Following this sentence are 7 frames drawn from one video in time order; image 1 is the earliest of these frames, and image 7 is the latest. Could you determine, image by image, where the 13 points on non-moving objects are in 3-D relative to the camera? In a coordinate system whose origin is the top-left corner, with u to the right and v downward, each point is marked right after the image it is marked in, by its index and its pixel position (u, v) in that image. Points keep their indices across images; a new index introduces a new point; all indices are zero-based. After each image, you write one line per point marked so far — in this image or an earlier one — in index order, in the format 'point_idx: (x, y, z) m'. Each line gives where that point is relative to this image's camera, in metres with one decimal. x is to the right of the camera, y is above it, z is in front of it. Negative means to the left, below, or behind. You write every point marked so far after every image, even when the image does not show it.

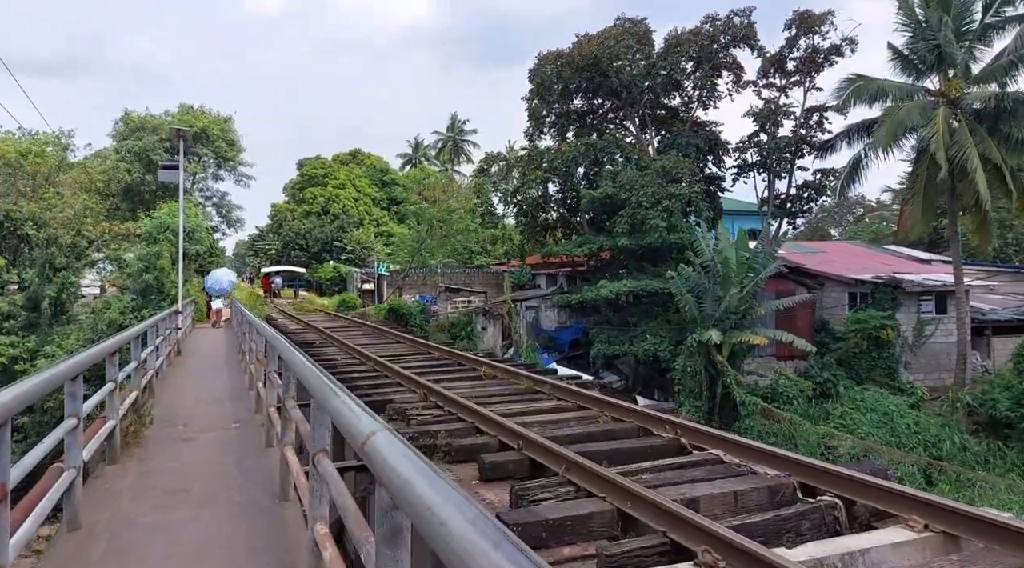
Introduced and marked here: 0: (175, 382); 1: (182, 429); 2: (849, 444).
0: (-3.6, -1.1, +7.9) m
1: (-2.4, -1.1, +5.4) m
2: (+6.8, -3.2, +15.1) m
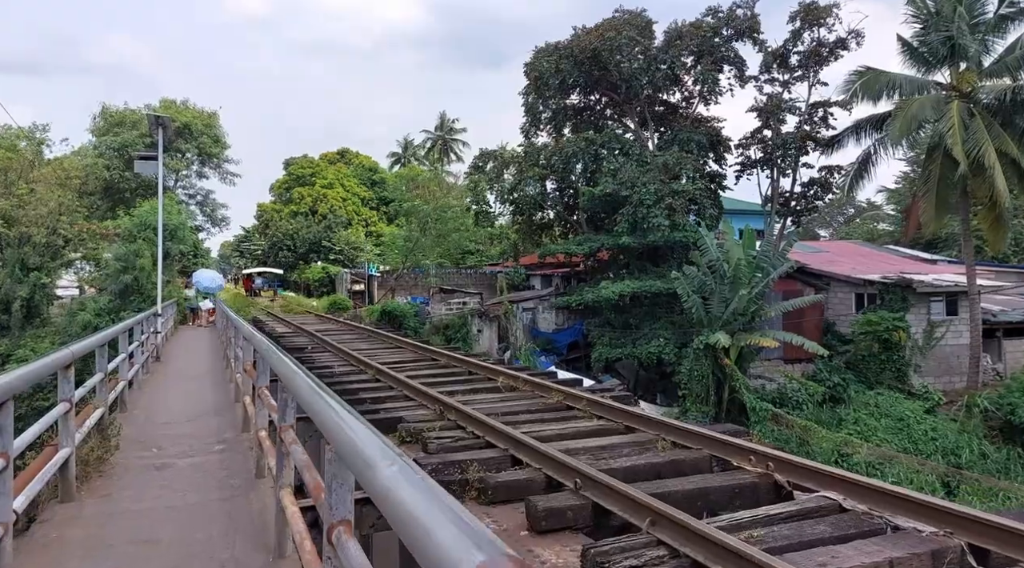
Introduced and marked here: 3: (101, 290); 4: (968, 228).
0: (-3.4, -1.1, +7.1) m
1: (-2.2, -1.0, +4.6) m
2: (+6.8, -3.2, +14.5) m
3: (-9.6, -0.1, +17.4) m
4: (+11.1, +1.4, +18.2) m
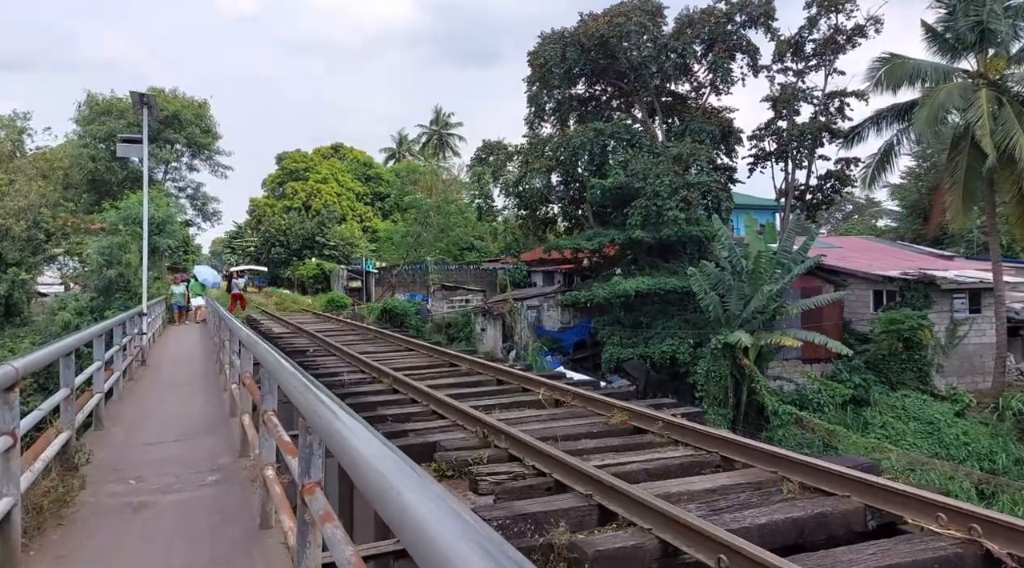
0: (-3.2, -1.0, +6.2) m
1: (-1.9, -1.0, +3.8) m
2: (+7.0, -3.2, +13.7) m
3: (-9.4, -0.1, +16.4) m
4: (+11.3, +1.5, +17.5) m
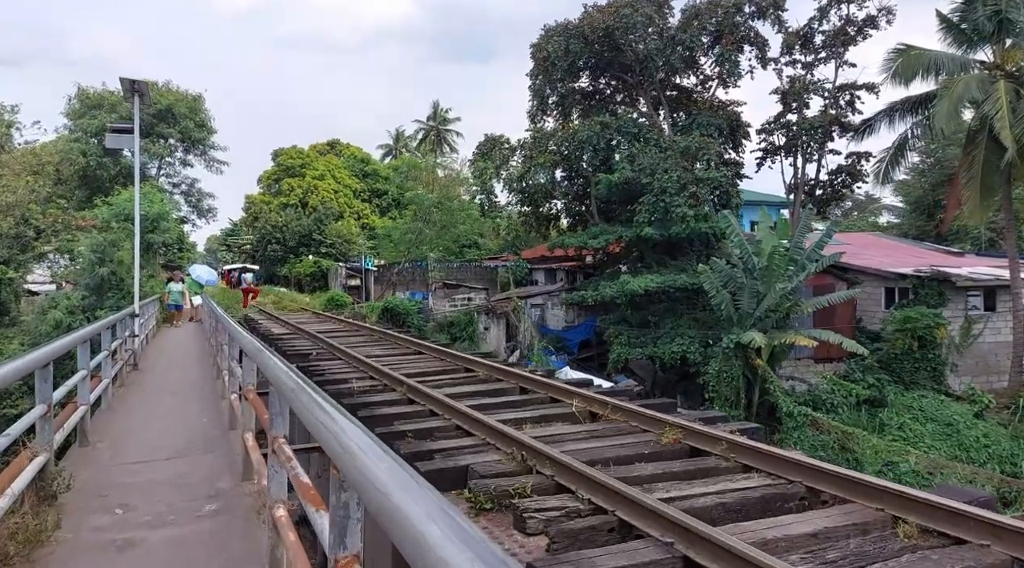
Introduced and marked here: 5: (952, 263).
0: (-3.0, -1.0, +5.7) m
1: (-1.7, -1.0, +3.3) m
2: (+7.1, -3.1, +13.3) m
3: (-9.3, 0.0, +15.9) m
4: (+11.4, +1.5, +17.1) m
5: (+11.4, +0.5, +19.2) m
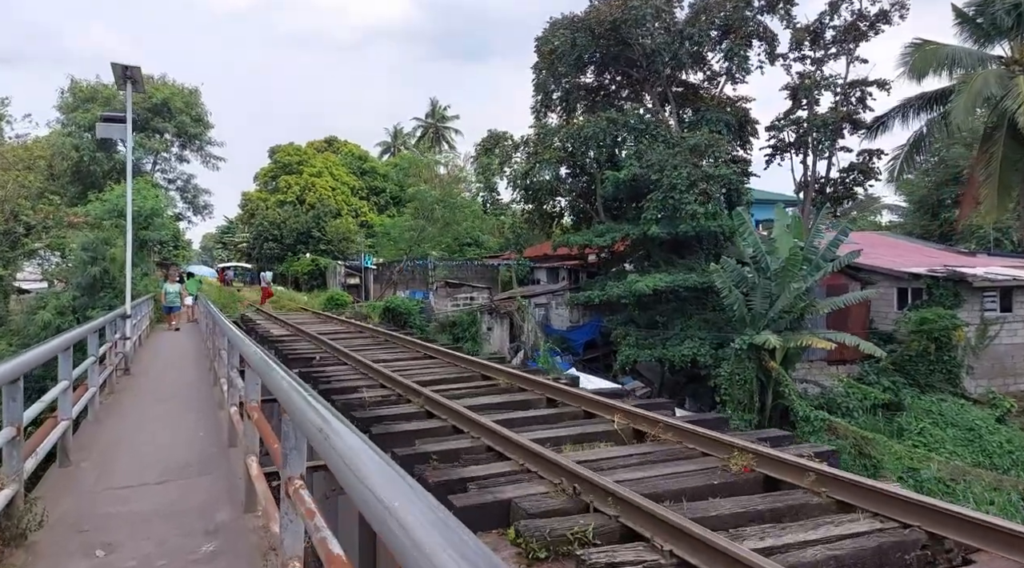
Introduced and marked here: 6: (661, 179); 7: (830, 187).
0: (-2.8, -1.0, +5.2) m
1: (-1.6, -1.0, +2.8) m
2: (+7.3, -3.1, +12.8) m
3: (-9.2, 0.0, +15.4) m
4: (+11.5, +1.5, +16.6) m
5: (+11.5, +0.5, +18.8) m
6: (+3.6, +2.5, +17.9) m
7: (+8.3, +2.5, +19.4) m
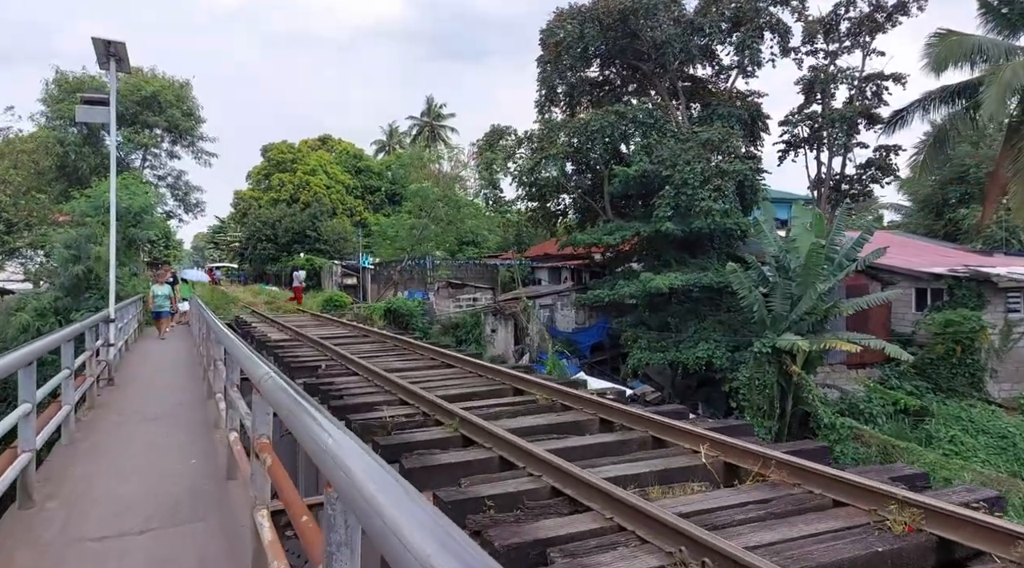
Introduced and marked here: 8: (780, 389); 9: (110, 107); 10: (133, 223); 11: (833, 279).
0: (-2.5, -1.0, +4.5) m
1: (-1.3, -1.0, +2.1) m
2: (+7.5, -3.1, +12.2) m
3: (-9.0, 0.0, +14.6) m
4: (+11.7, +1.5, +16.0) m
5: (+11.6, +0.5, +18.2) m
6: (+3.7, +2.5, +17.2) m
7: (+8.4, +2.5, +18.7) m
8: (+5.1, -2.0, +14.2) m
9: (-4.1, +1.8, +7.7) m
10: (-8.1, +1.3, +15.9) m
11: (+6.1, +0.1, +14.2) m
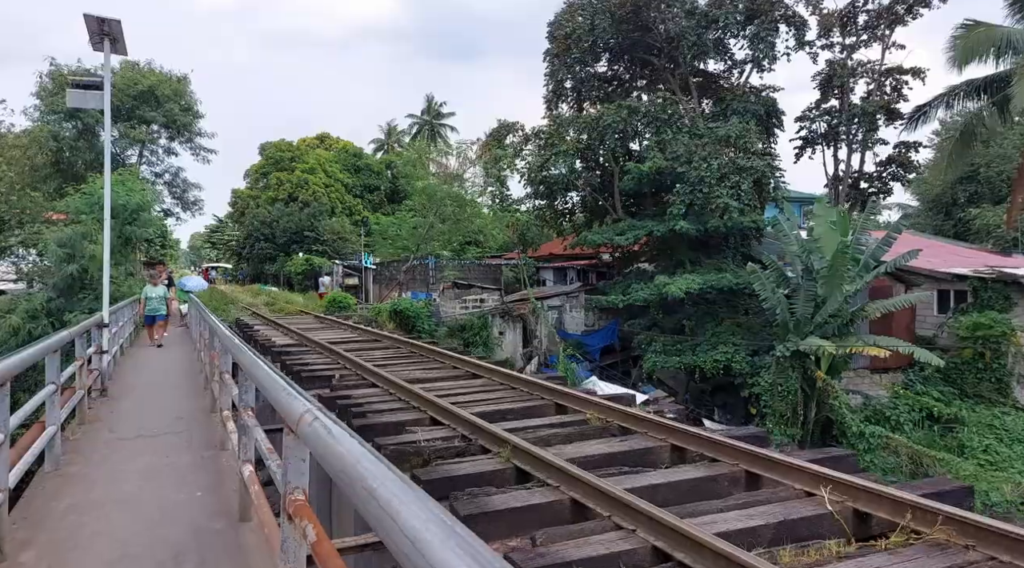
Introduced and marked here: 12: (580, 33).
0: (-2.3, -1.0, +3.9) m
1: (-1.0, -1.1, +1.5) m
2: (+7.7, -3.2, +11.6) m
3: (-8.8, 0.0, +13.9) m
4: (+11.9, +1.5, +15.5) m
5: (+11.8, +0.5, +17.6) m
6: (+3.9, +2.5, +16.6) m
7: (+8.6, +2.5, +18.2) m
8: (+5.4, -2.0, +13.7) m
9: (-3.9, +1.8, +7.1) m
10: (-7.9, +1.3, +15.3) m
11: (+6.4, +0.1, +13.6) m
12: (+1.7, +6.5, +19.4) m
